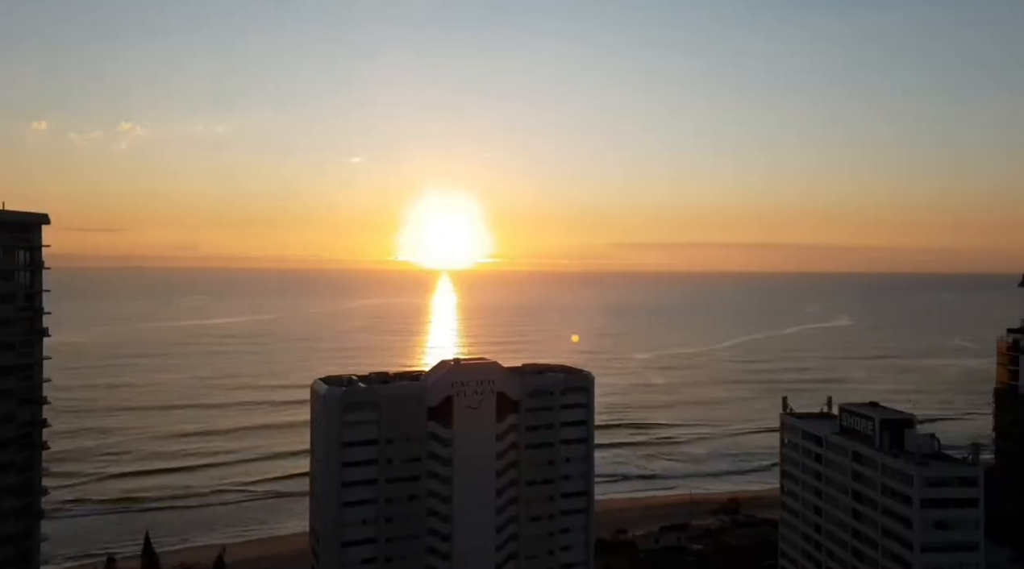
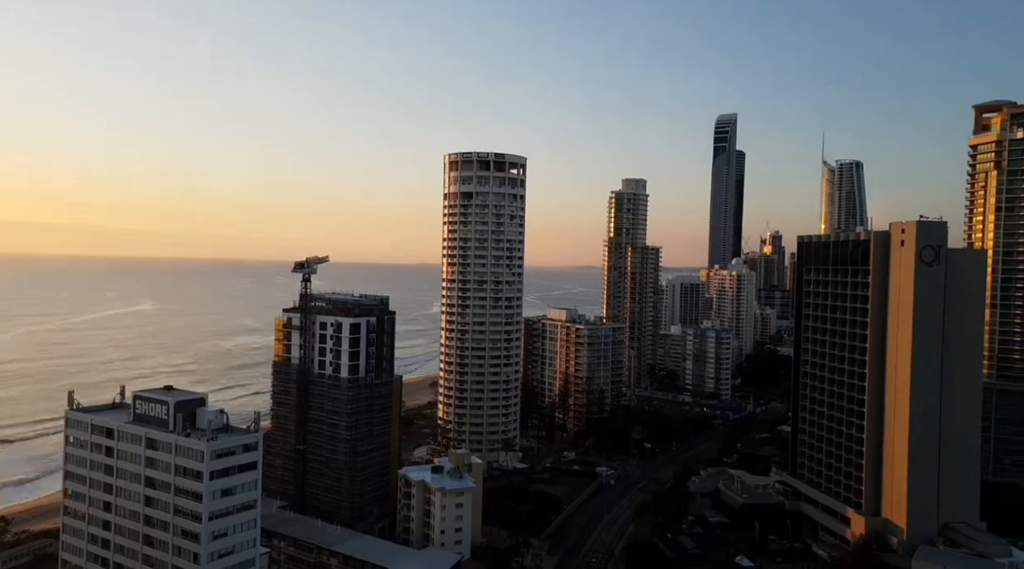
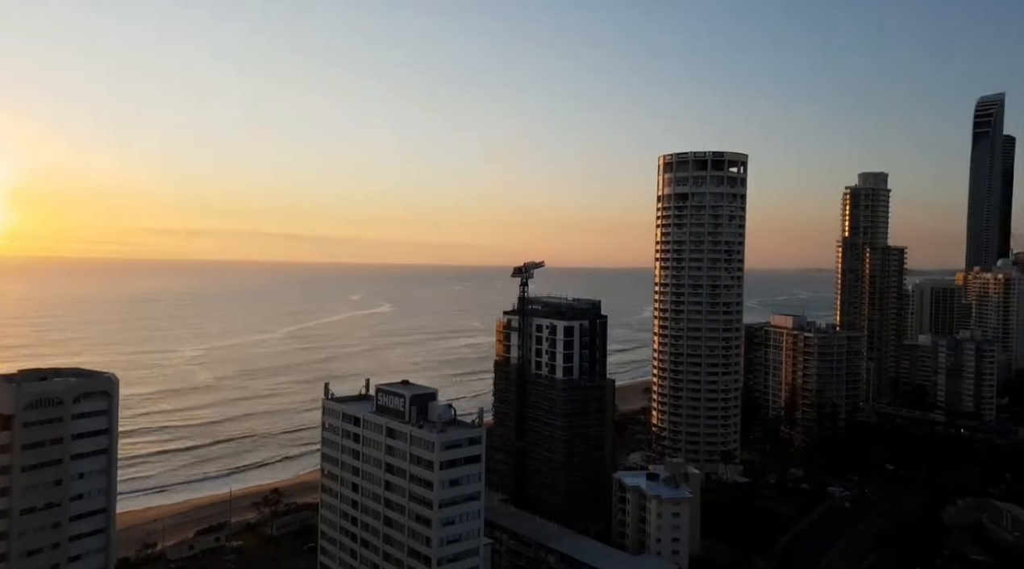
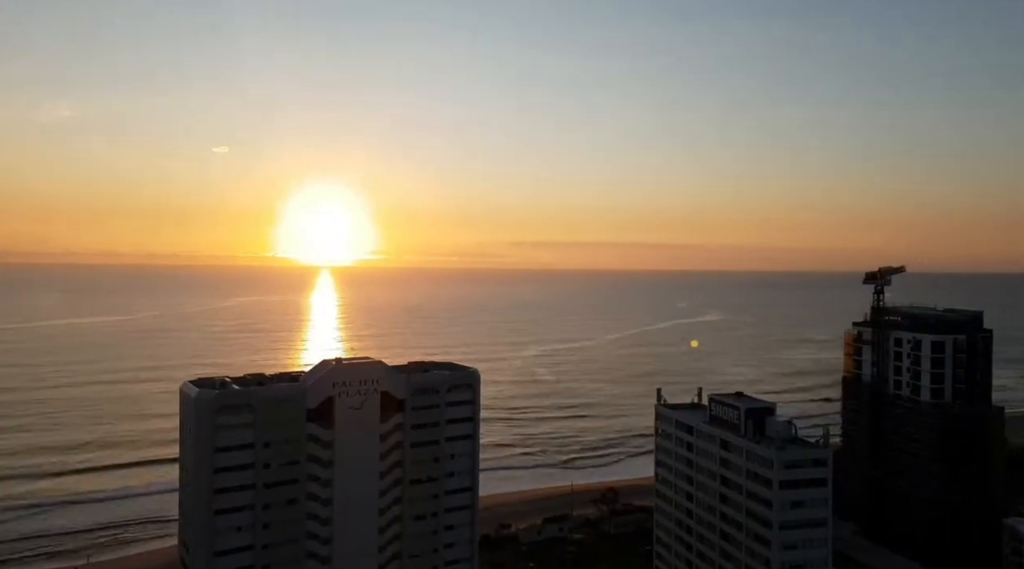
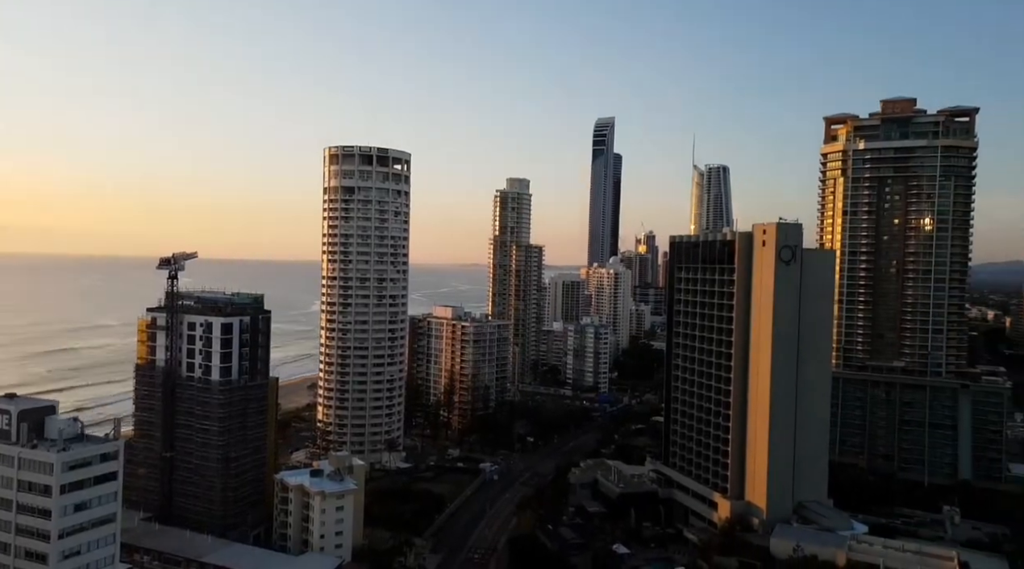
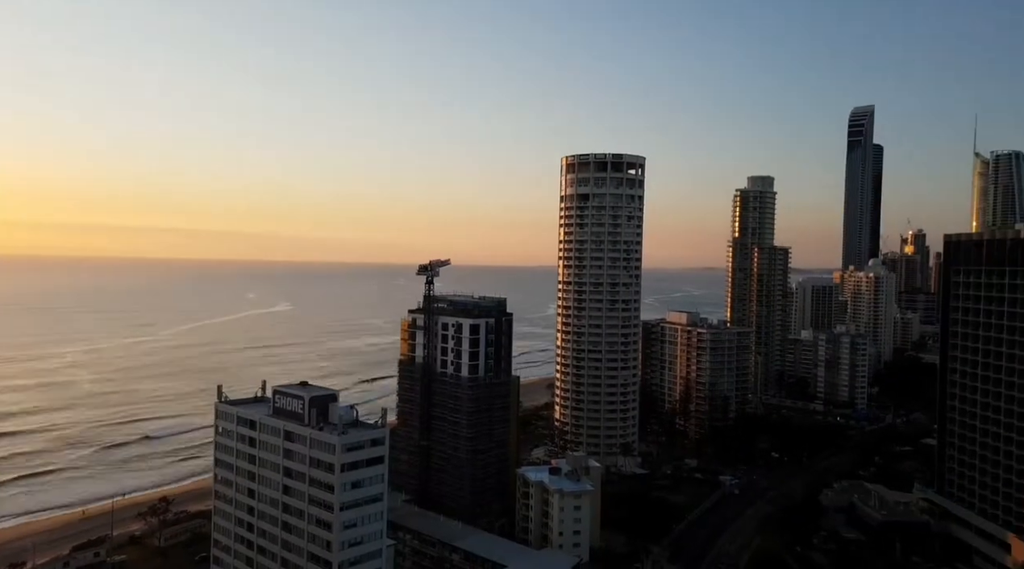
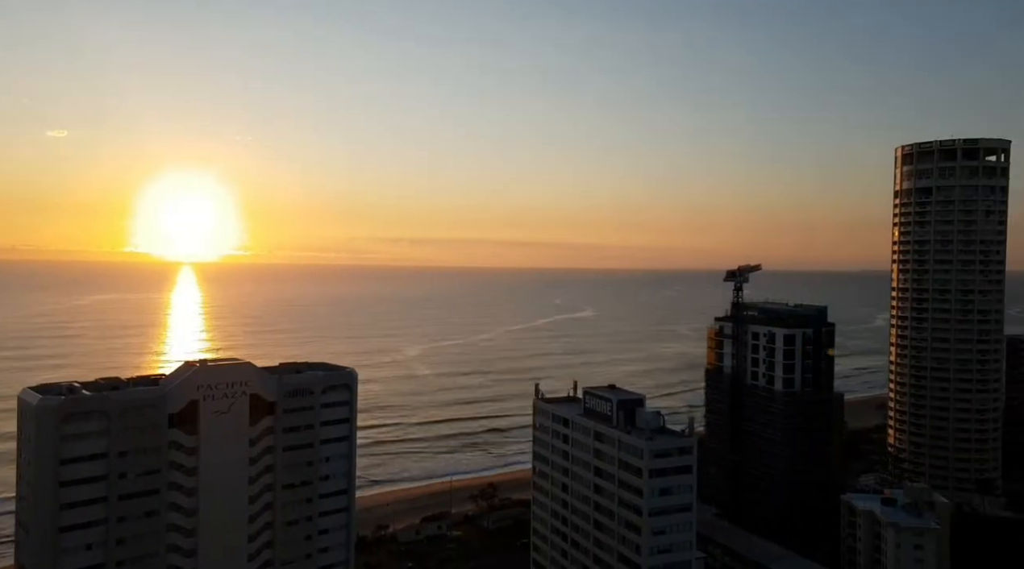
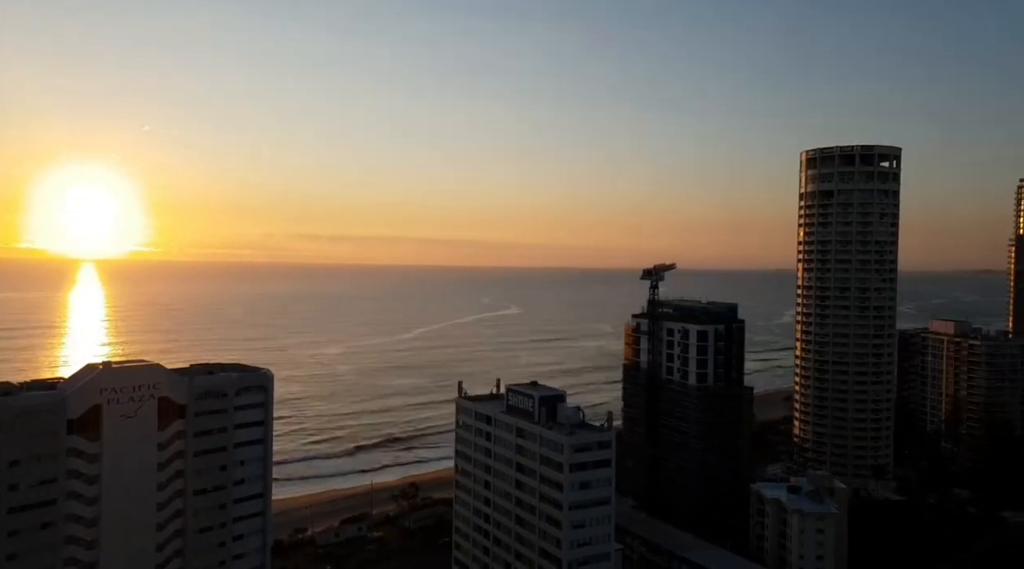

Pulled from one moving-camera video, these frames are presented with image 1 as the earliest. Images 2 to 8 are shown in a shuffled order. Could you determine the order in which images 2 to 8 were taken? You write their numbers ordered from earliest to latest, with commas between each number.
4, 7, 8, 3, 6, 2, 5
